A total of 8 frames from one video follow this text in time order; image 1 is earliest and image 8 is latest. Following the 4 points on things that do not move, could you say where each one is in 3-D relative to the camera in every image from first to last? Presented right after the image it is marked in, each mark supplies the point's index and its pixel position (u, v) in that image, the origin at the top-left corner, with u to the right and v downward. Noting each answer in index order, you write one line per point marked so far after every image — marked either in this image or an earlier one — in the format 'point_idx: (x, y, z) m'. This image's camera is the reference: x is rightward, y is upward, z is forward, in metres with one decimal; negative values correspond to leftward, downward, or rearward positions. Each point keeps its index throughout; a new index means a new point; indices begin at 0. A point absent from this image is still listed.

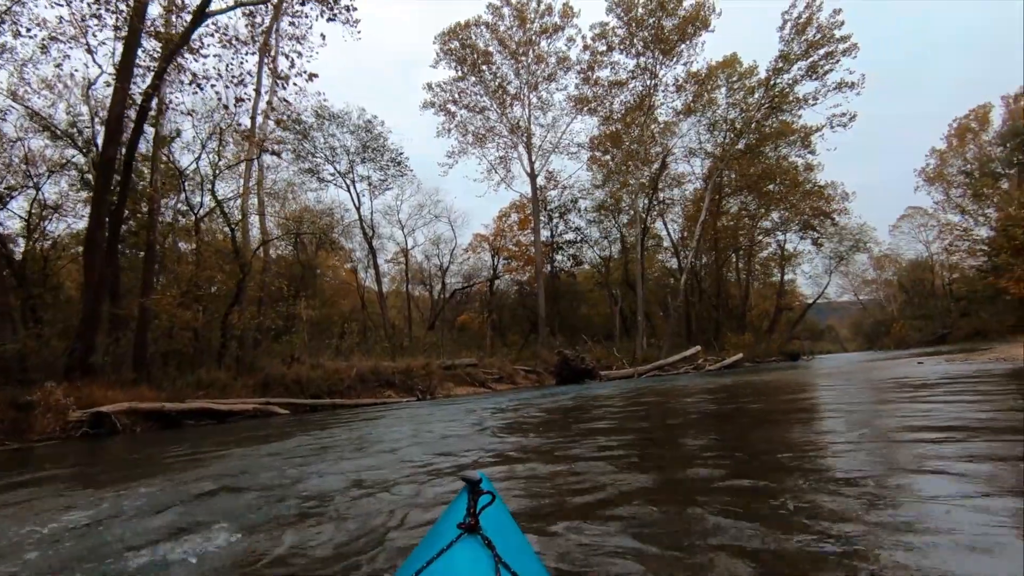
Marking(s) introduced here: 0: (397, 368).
0: (-3.7, -2.5, +17.8) m
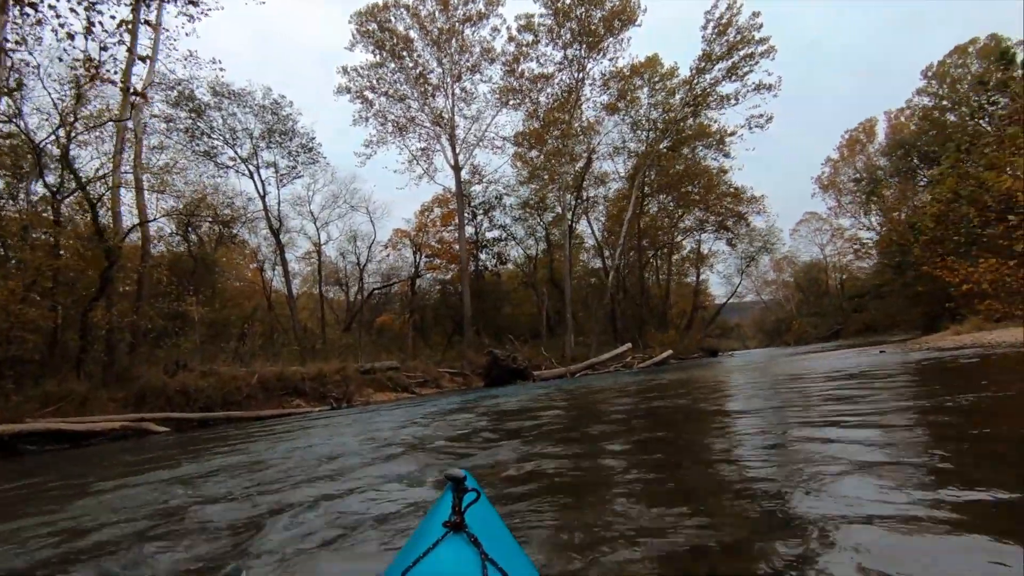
0: (-5.8, -2.4, +15.9) m
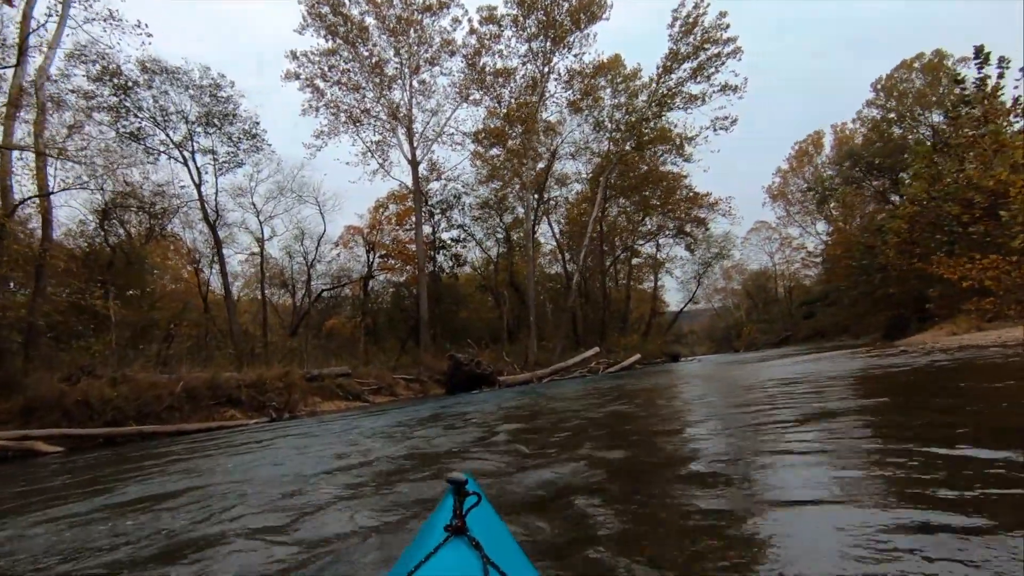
0: (-6.7, -2.3, +14.0) m
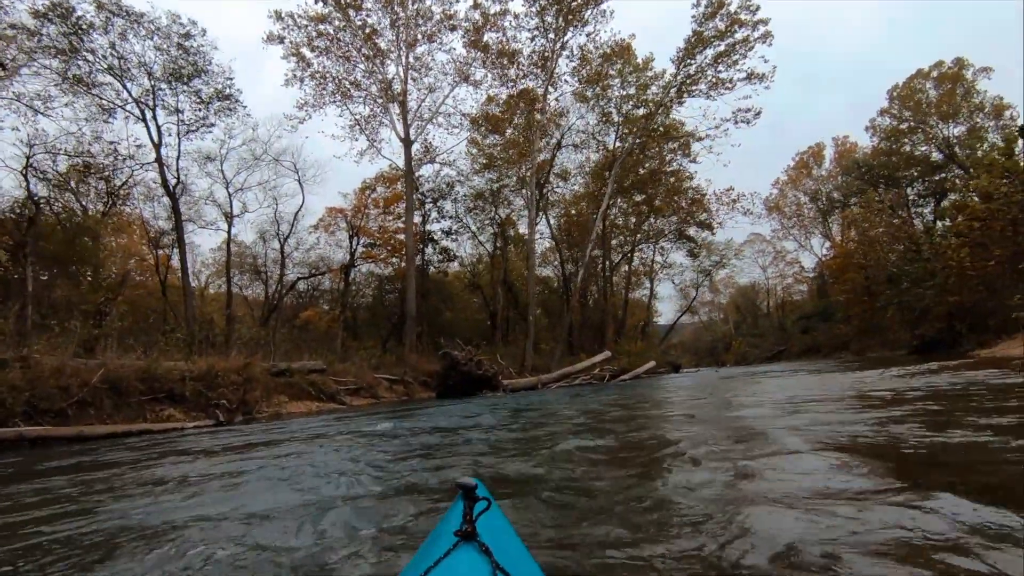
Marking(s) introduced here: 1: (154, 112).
0: (-6.4, -1.7, +11.3) m
1: (-11.7, +5.8, +18.4) m
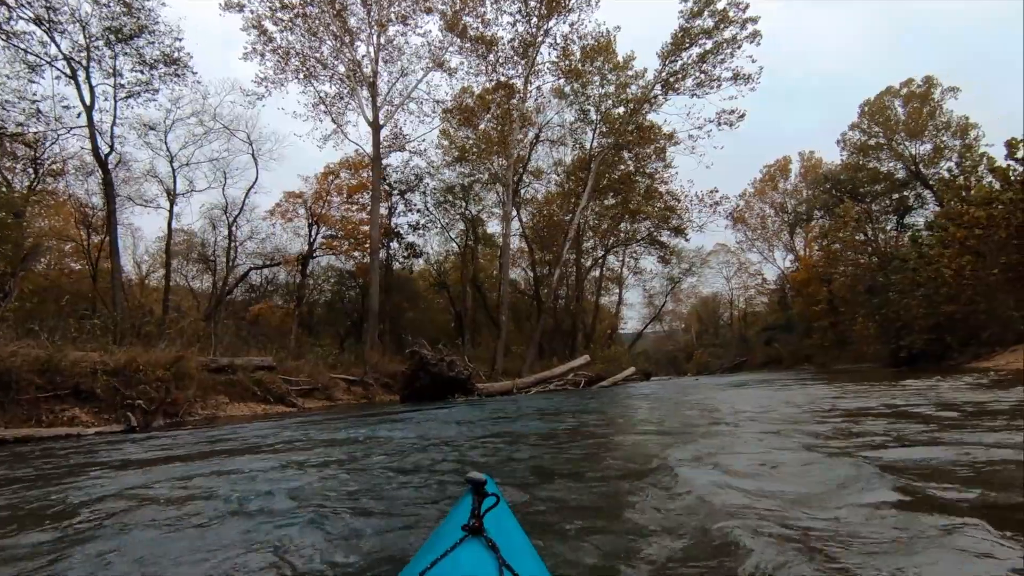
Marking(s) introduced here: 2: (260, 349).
0: (-6.8, -1.3, +9.5) m
1: (-12.3, +6.3, +16.3) m
2: (-7.6, -1.9, +17.2) m
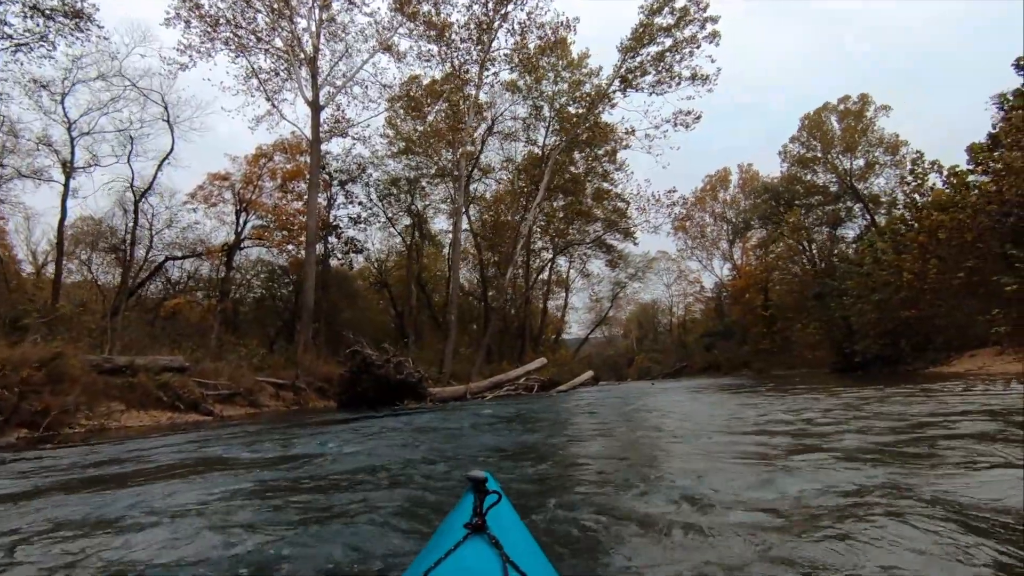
0: (-7.3, -1.0, +7.5) m
1: (-13.3, +6.6, +13.7) m
2: (-9.0, -1.6, +15.0) m
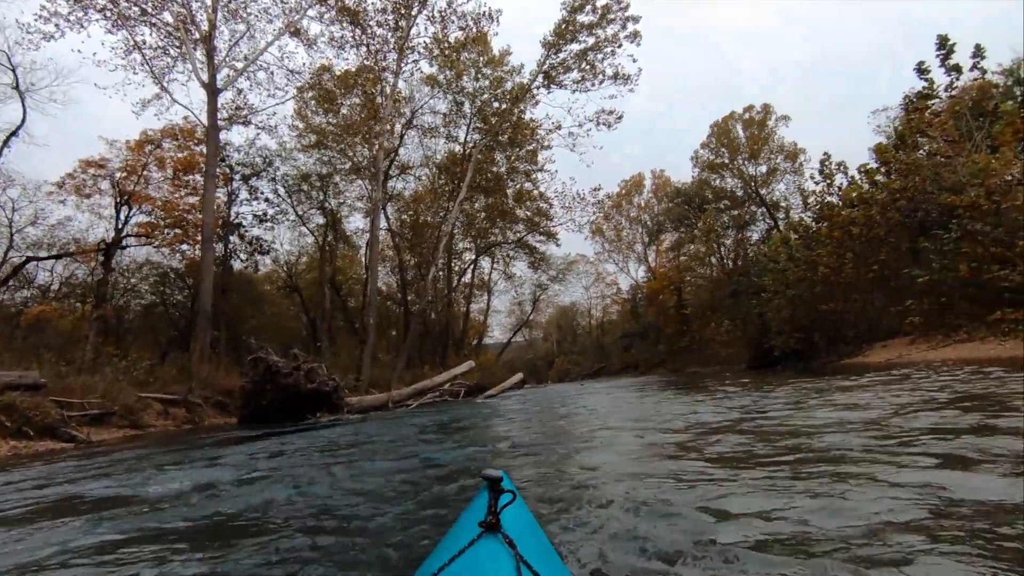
0: (-8.0, -1.0, +5.5) m
1: (-14.9, +6.5, +10.8) m
2: (-10.7, -1.7, +12.7) m
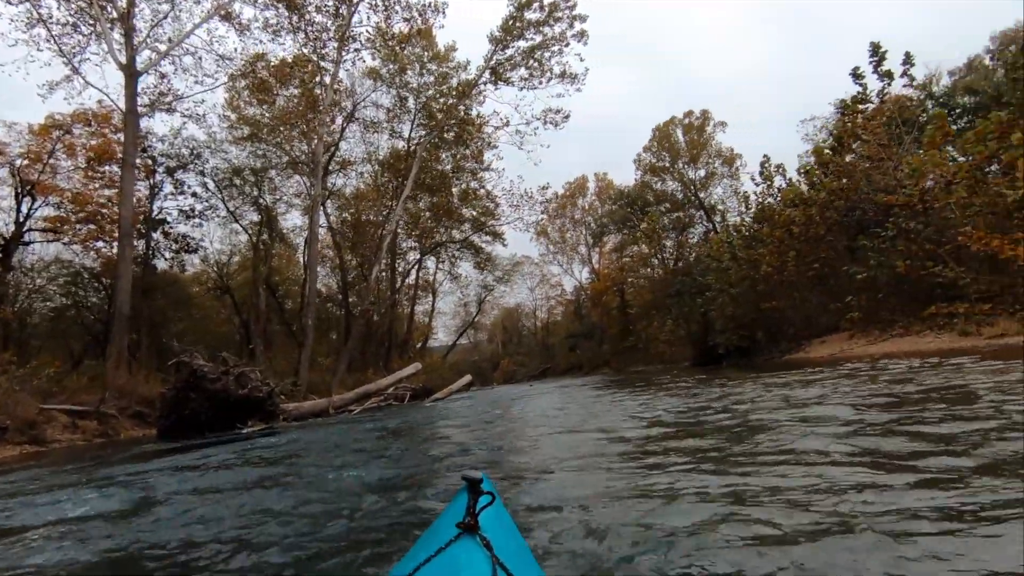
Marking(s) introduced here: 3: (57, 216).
0: (-8.3, -0.9, +4.2) m
1: (-15.8, +6.6, +8.9) m
2: (-11.8, -1.7, +11.1) m
3: (-15.9, +2.4, +19.9) m
